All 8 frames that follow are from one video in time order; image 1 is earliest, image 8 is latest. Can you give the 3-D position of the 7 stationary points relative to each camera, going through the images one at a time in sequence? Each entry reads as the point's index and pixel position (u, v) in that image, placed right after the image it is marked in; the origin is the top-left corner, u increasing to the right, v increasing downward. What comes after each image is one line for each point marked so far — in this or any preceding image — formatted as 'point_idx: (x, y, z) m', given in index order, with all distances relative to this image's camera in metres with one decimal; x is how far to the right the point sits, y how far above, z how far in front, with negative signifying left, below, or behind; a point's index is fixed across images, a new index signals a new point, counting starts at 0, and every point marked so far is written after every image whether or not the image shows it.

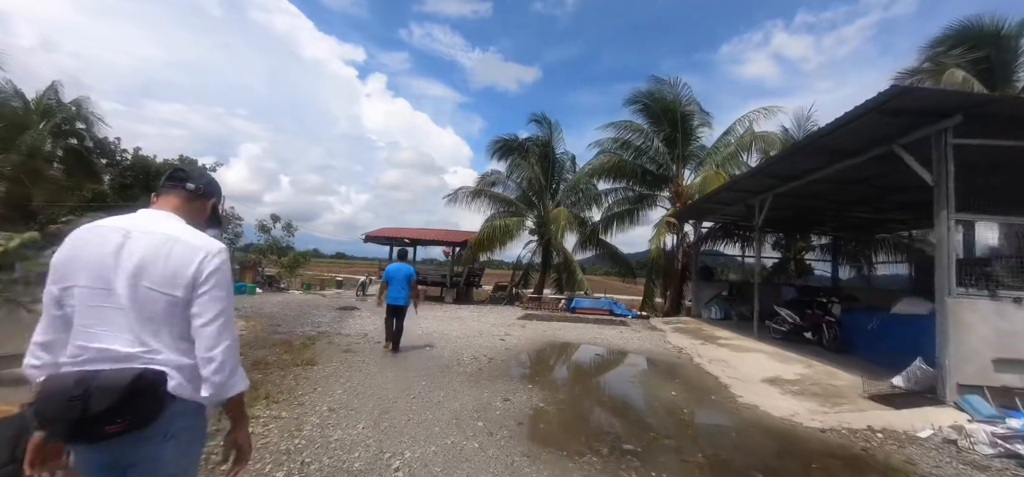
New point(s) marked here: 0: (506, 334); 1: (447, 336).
0: (-0.1, -2.4, +10.3) m
1: (-1.6, -2.3, +9.8) m
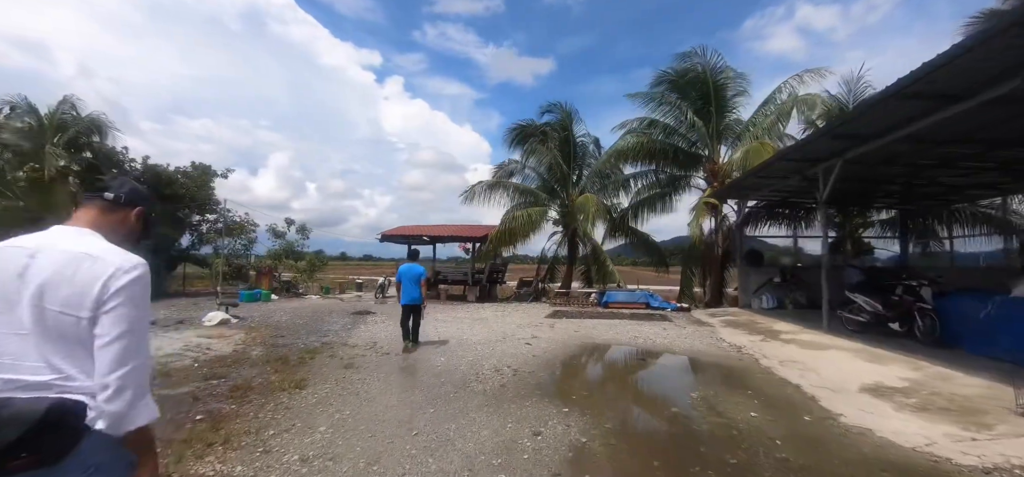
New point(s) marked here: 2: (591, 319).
0: (+0.5, -2.2, +9.0) m
1: (-1.0, -2.1, +8.7) m
2: (+2.4, -2.4, +12.1) m
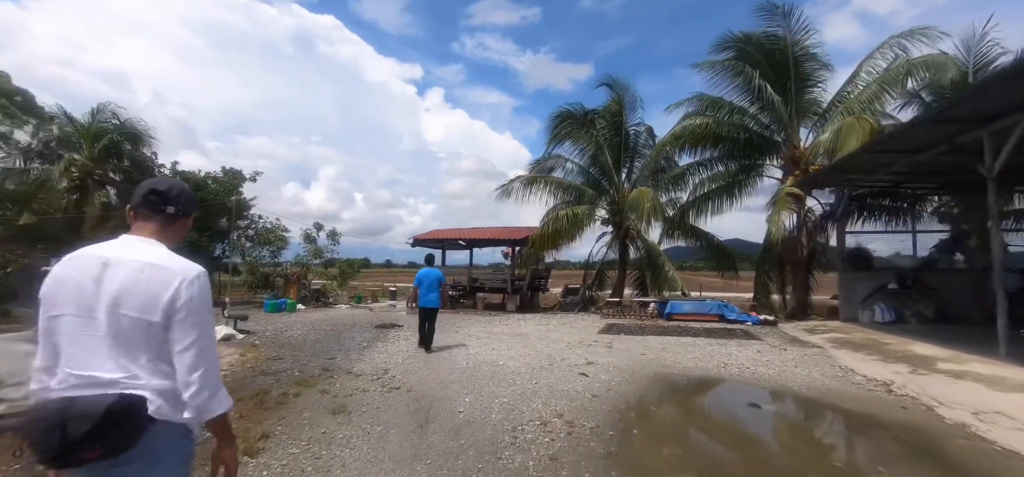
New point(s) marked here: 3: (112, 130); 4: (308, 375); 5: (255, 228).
0: (+1.3, -2.1, +7.0) m
1: (-0.2, -2.1, +6.8) m
2: (+3.5, -2.4, +9.9) m
3: (-16.2, +4.3, +16.5) m
4: (-3.1, -2.1, +6.2) m
5: (-11.4, +0.5, +17.9) m
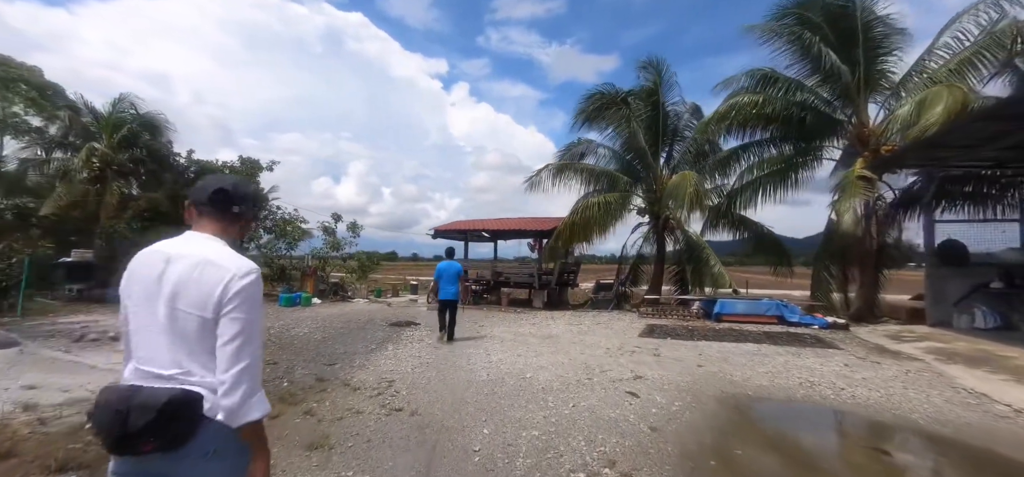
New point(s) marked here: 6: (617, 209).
0: (+1.7, -1.9, +5.7) m
1: (+0.2, -1.9, +5.6) m
2: (+4.1, -2.1, +8.4) m
3: (-15.2, +4.7, +16.1) m
4: (-2.7, -1.9, +5.2) m
5: (-10.2, +0.8, +17.4) m
6: (+3.8, +1.0, +14.7) m
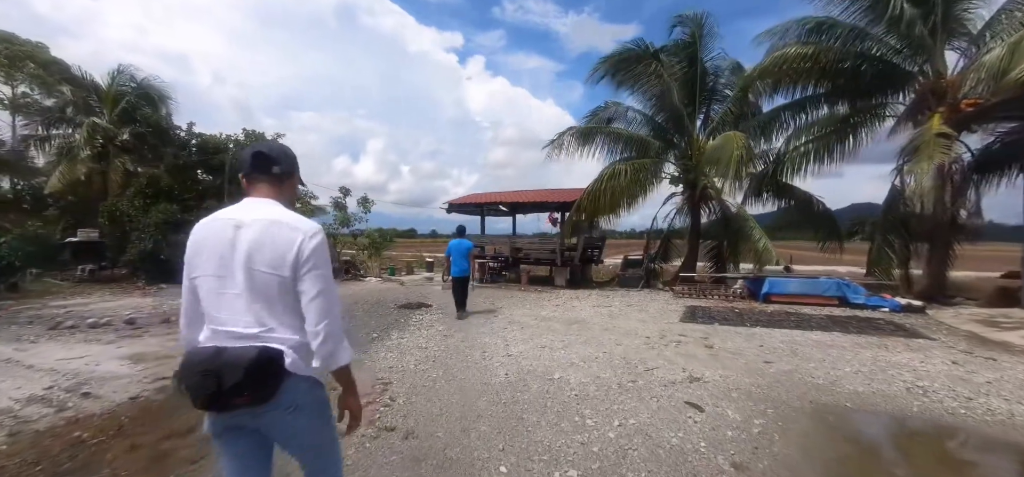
0: (+2.0, -1.6, +4.5) m
1: (+0.5, -1.6, +4.5) m
2: (+4.5, -1.6, +7.2) m
3: (-14.5, +5.5, +15.4) m
4: (-2.5, -1.6, +4.2) m
5: (-9.5, +1.8, +16.6) m
6: (+4.4, +2.0, +13.2) m
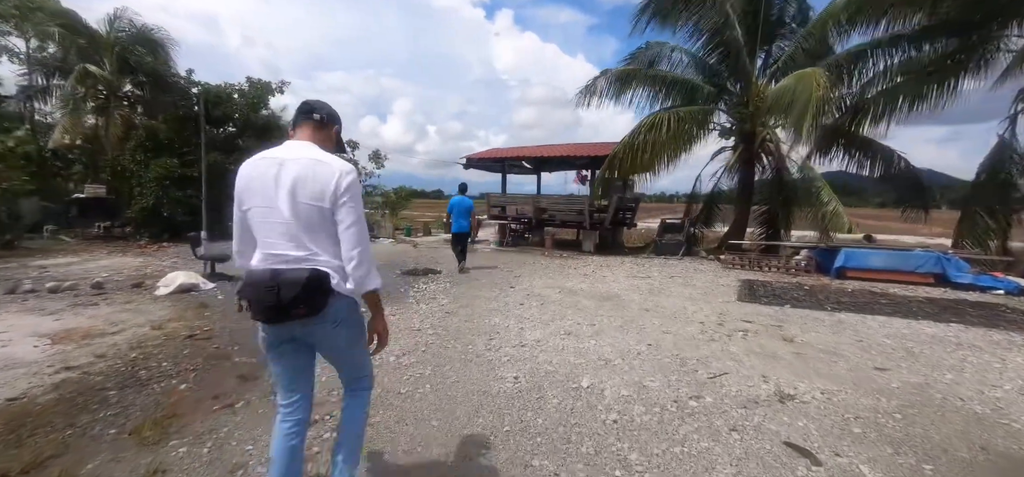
0: (+2.1, -1.2, +3.2) m
1: (+0.6, -1.2, +3.2) m
2: (+4.8, -1.0, +5.6) m
3: (-13.6, +7.1, +14.3) m
4: (-2.4, -1.2, +3.2) m
5: (-8.5, +3.4, +15.5) m
6: (+5.1, +3.0, +11.3) m
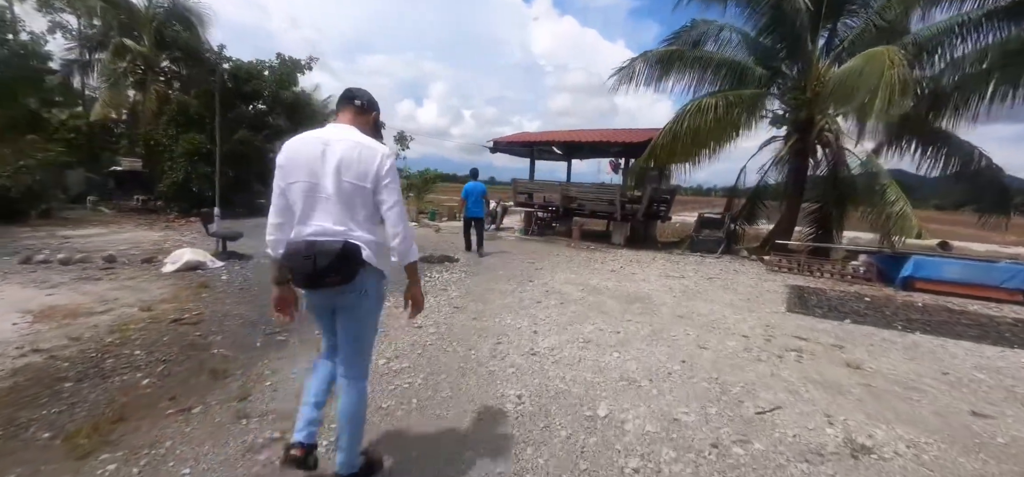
0: (+2.1, -1.3, +2.5) m
1: (+0.6, -1.2, +2.6) m
2: (+4.9, -1.1, +4.8) m
3: (-12.4, +8.1, +14.4) m
4: (-2.4, -1.0, +2.8) m
5: (-7.4, +4.2, +15.4) m
6: (+5.9, +3.1, +10.2) m
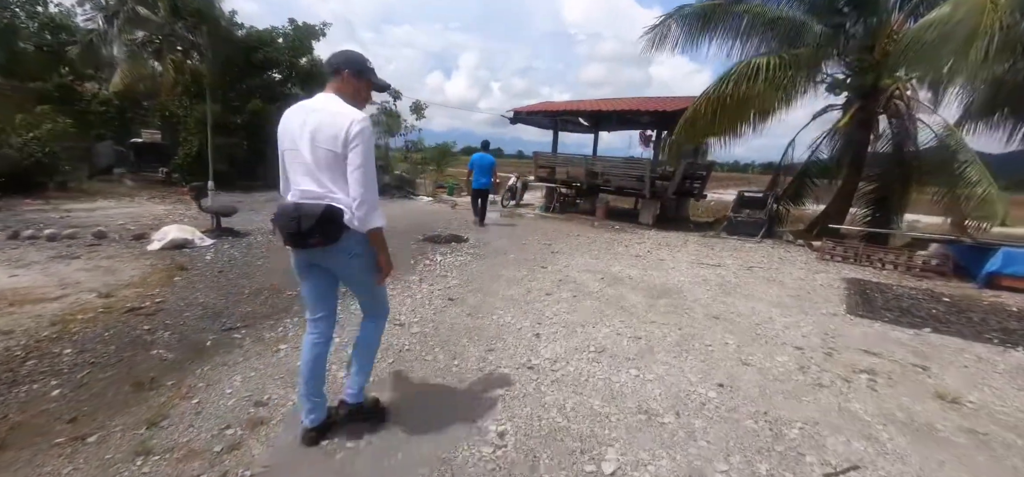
0: (+2.0, -1.3, +1.7) m
1: (+0.5, -1.1, +2.0) m
2: (+5.0, -1.1, +3.8) m
3: (-11.6, +9.1, +14.0) m
4: (-2.5, -1.0, +2.3) m
5: (-6.6, +5.2, +14.9) m
6: (+6.3, +3.5, +8.9) m
